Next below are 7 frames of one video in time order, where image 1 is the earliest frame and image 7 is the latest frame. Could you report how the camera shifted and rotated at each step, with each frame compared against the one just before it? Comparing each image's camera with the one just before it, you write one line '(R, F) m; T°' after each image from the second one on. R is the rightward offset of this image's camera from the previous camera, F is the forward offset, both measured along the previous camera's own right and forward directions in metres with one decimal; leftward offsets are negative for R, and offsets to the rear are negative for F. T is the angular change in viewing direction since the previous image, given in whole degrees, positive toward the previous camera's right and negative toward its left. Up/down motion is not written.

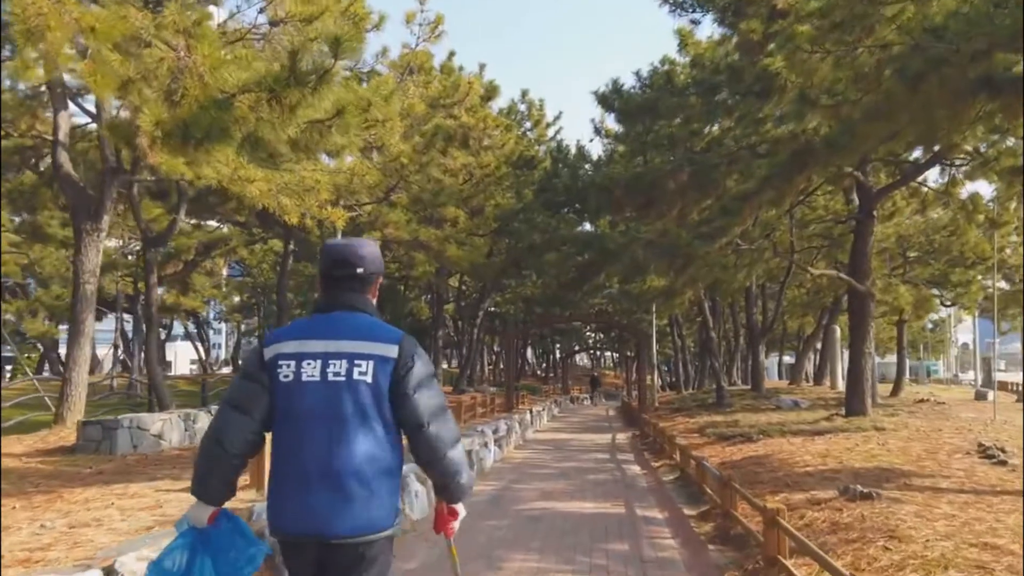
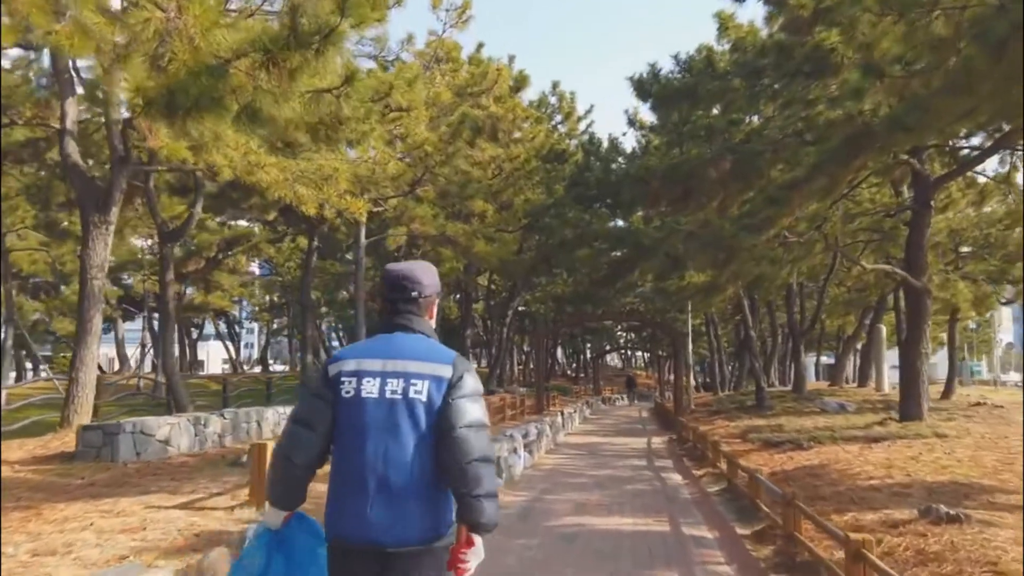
(0.0, +0.8) m; -2°
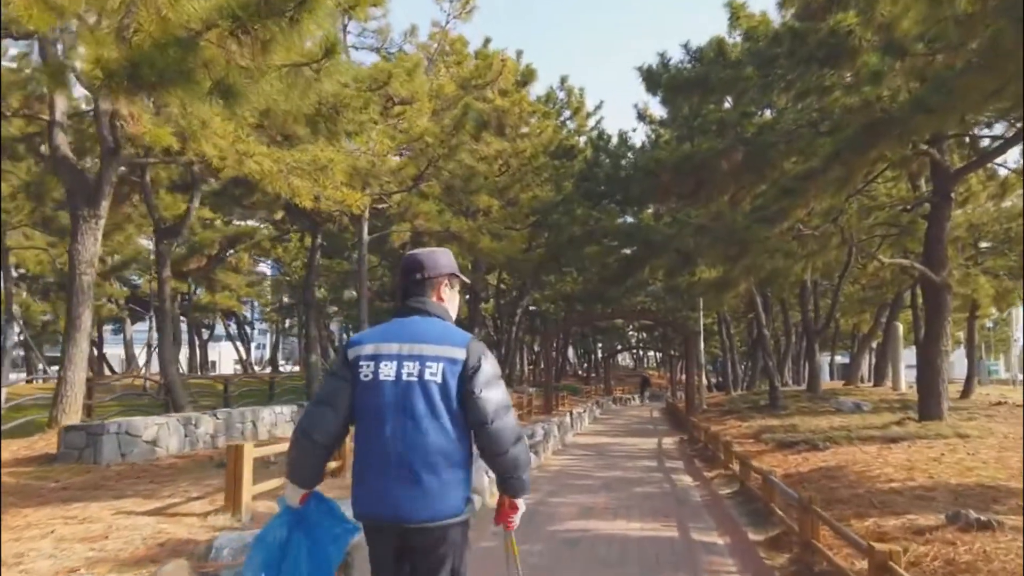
(+0.1, +0.4) m; -1°
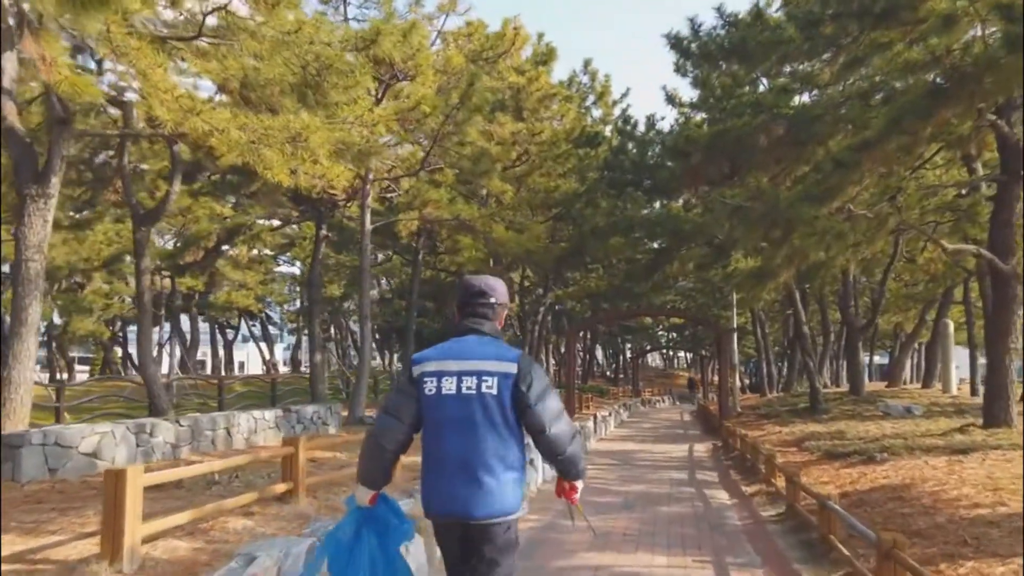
(+0.2, +1.4) m; -2°
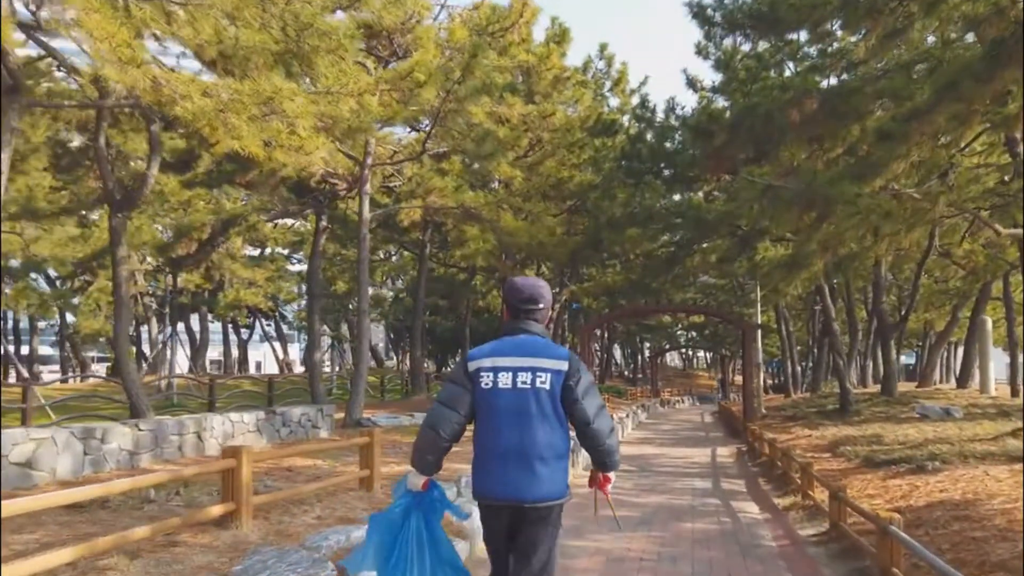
(+0.1, +1.0) m; -1°
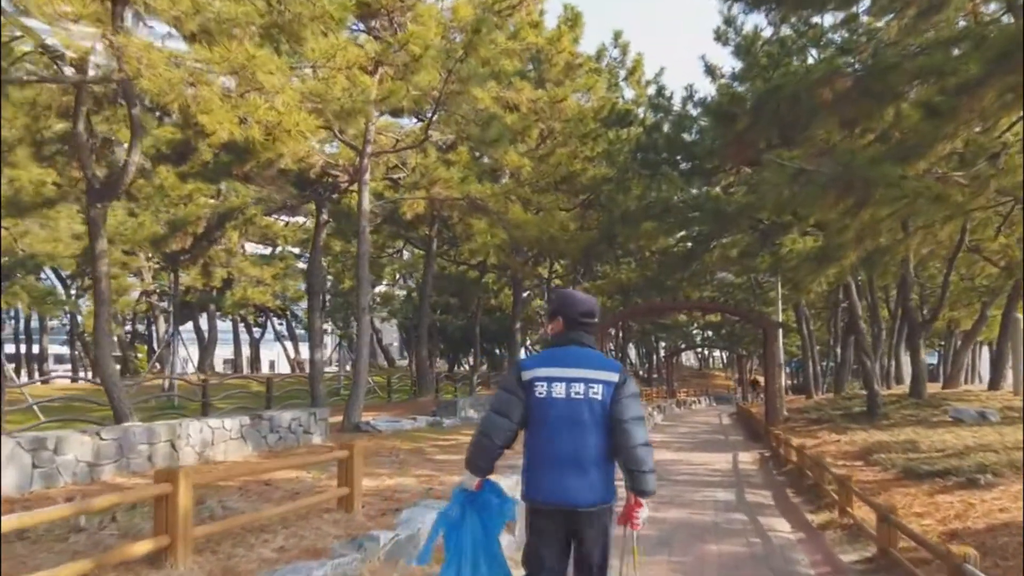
(+0.1, +0.8) m; -1°
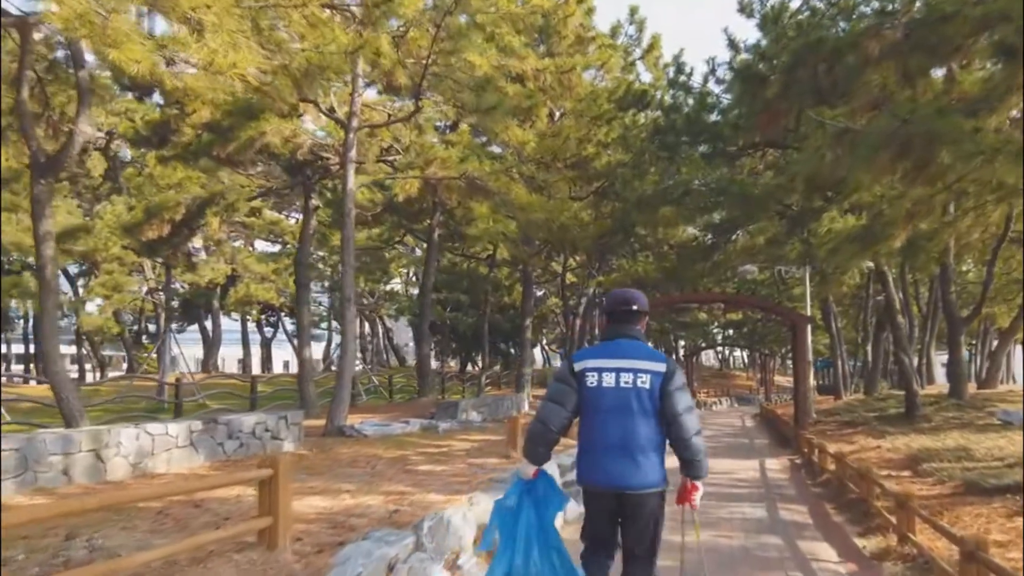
(+0.2, +1.3) m; -1°
